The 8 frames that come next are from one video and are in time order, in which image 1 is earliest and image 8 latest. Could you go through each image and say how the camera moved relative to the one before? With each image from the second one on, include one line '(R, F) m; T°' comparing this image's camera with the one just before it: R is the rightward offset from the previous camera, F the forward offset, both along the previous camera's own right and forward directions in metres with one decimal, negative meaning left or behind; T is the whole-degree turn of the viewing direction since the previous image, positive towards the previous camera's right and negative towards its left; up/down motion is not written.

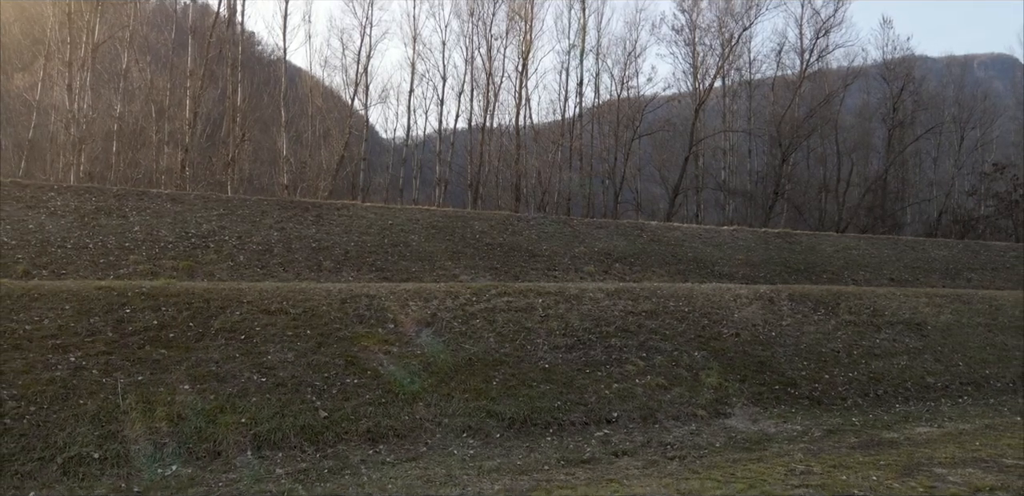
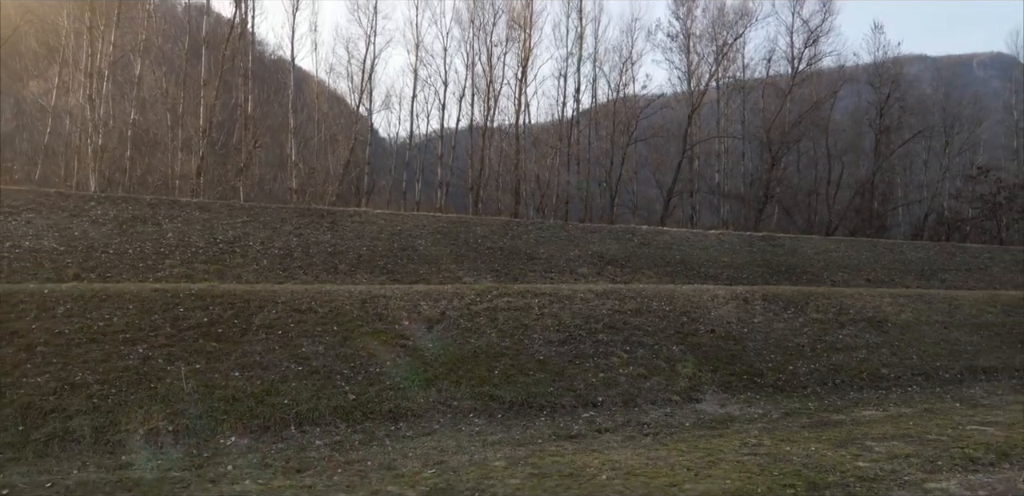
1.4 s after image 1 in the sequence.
(0.0, -1.2) m; 0°
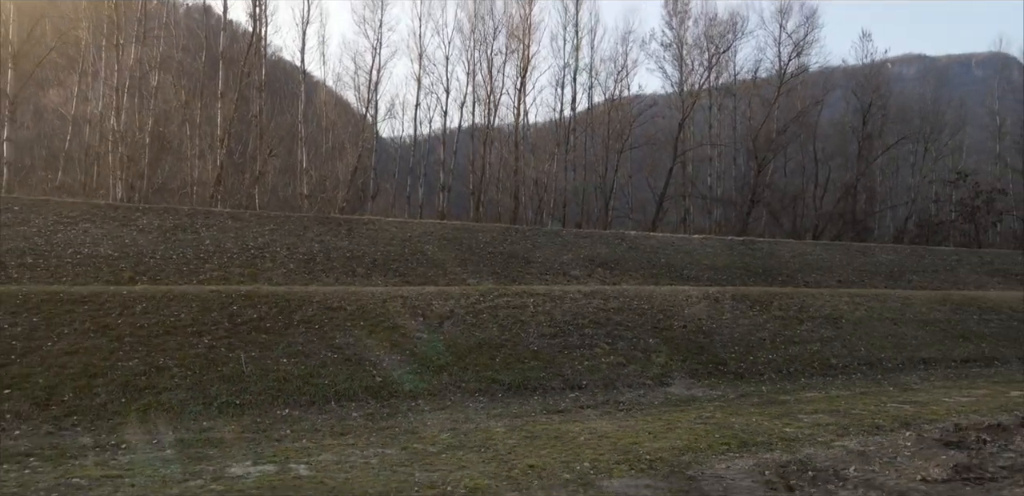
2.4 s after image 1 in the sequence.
(0.0, -1.7) m; 0°
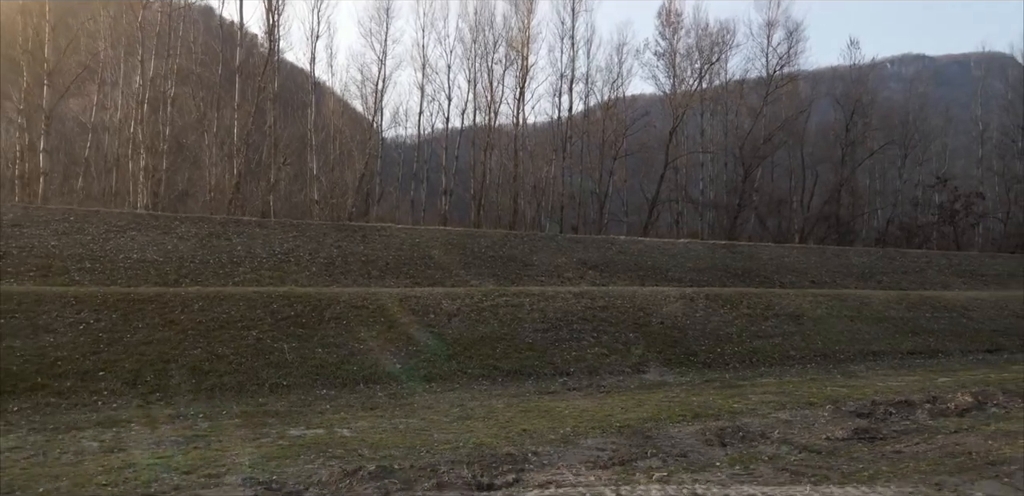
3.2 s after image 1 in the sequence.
(0.0, -1.8) m; 0°
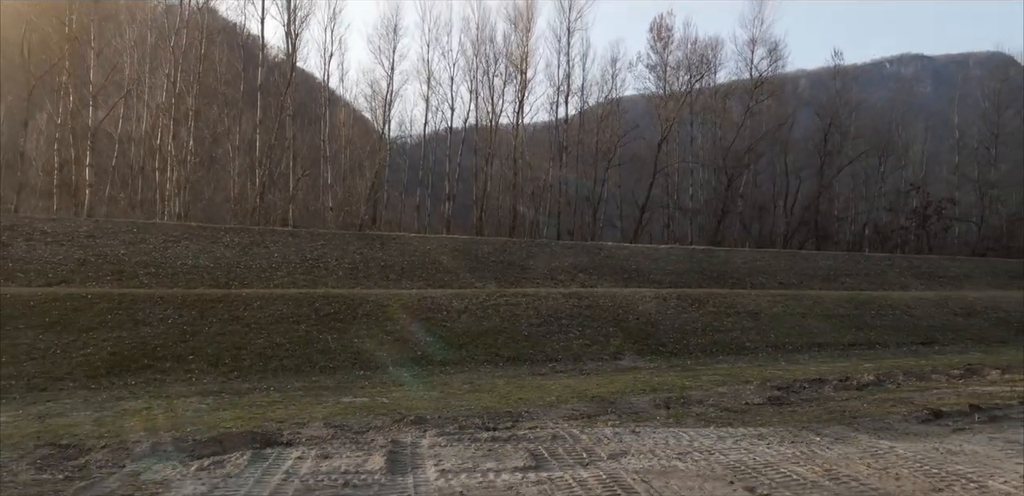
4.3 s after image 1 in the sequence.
(0.0, -2.7) m; 0°
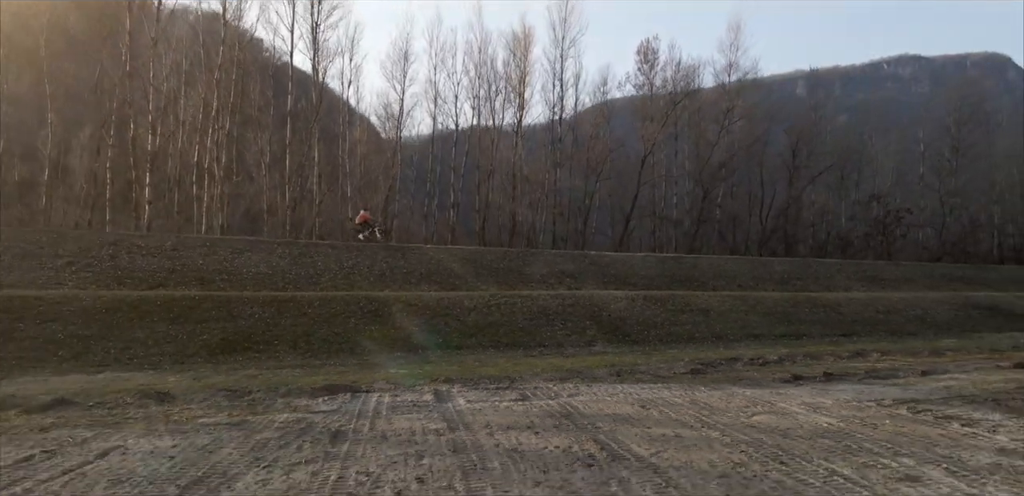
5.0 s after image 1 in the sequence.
(0.0, -4.6) m; 0°
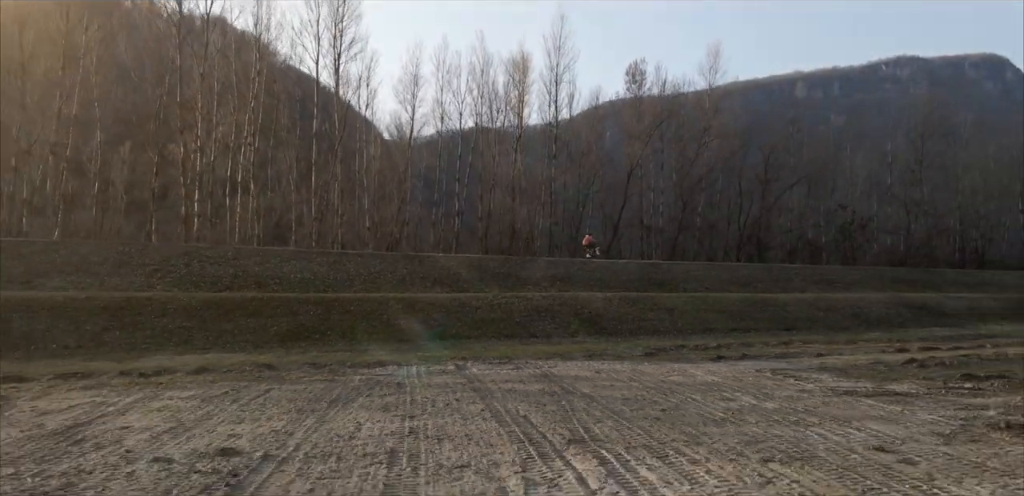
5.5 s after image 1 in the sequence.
(+0.1, -5.0) m; 0°
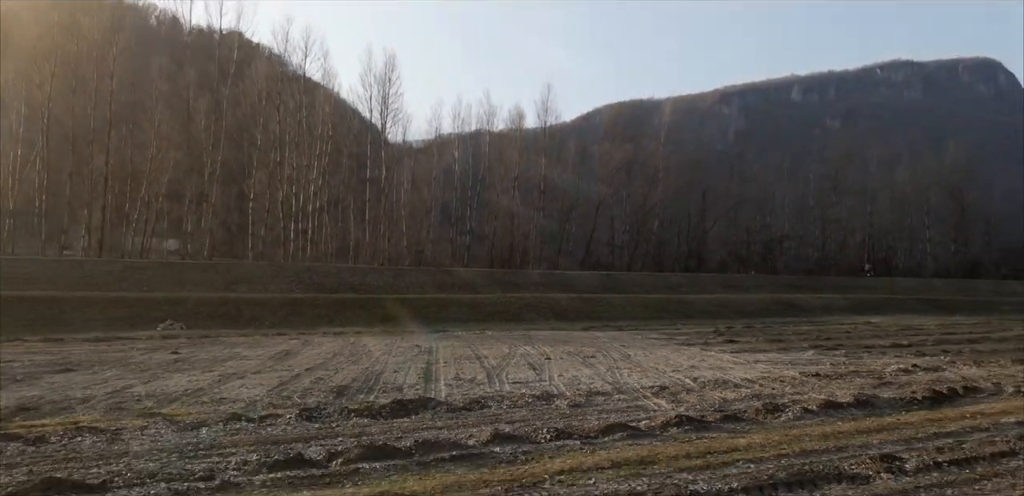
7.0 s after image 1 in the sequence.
(+0.2, -16.3) m; 0°
